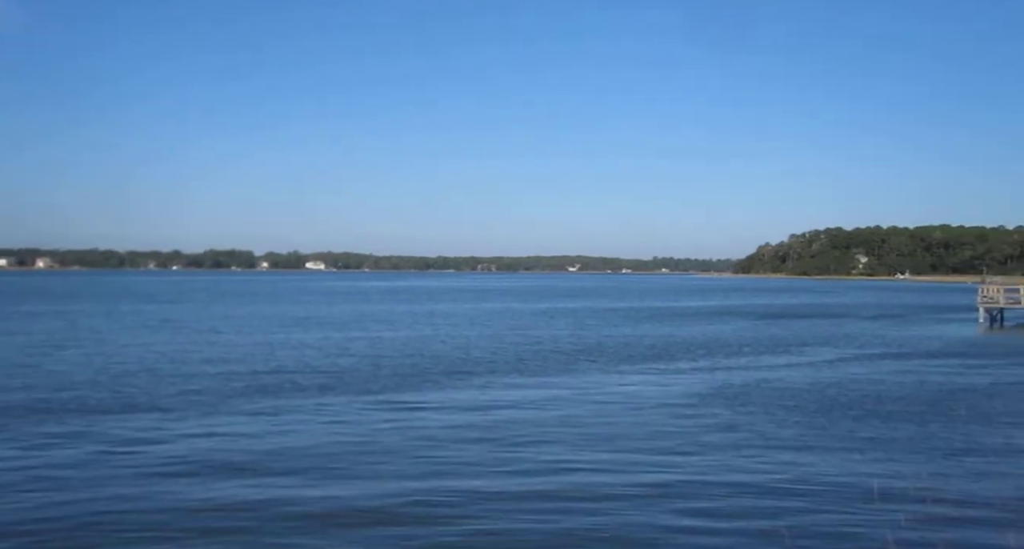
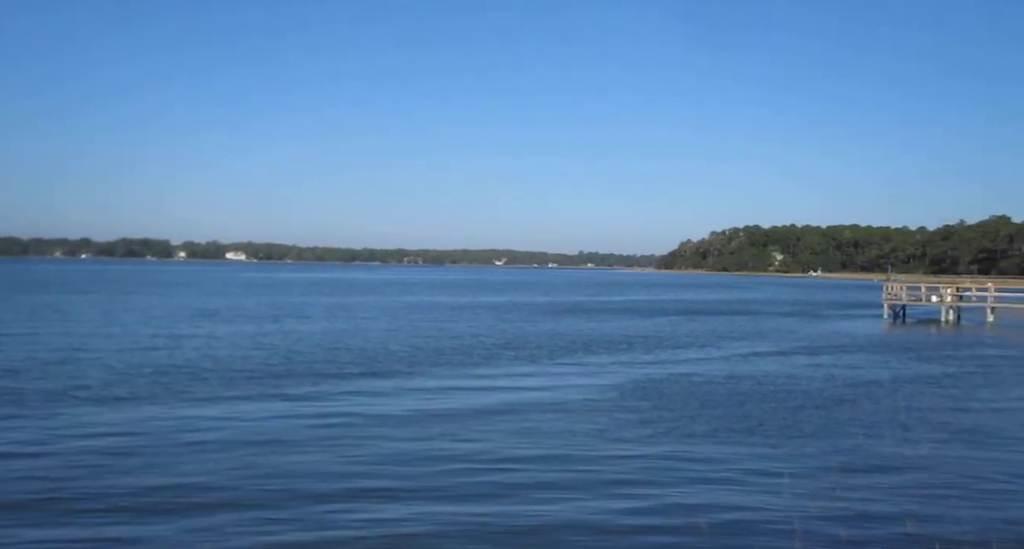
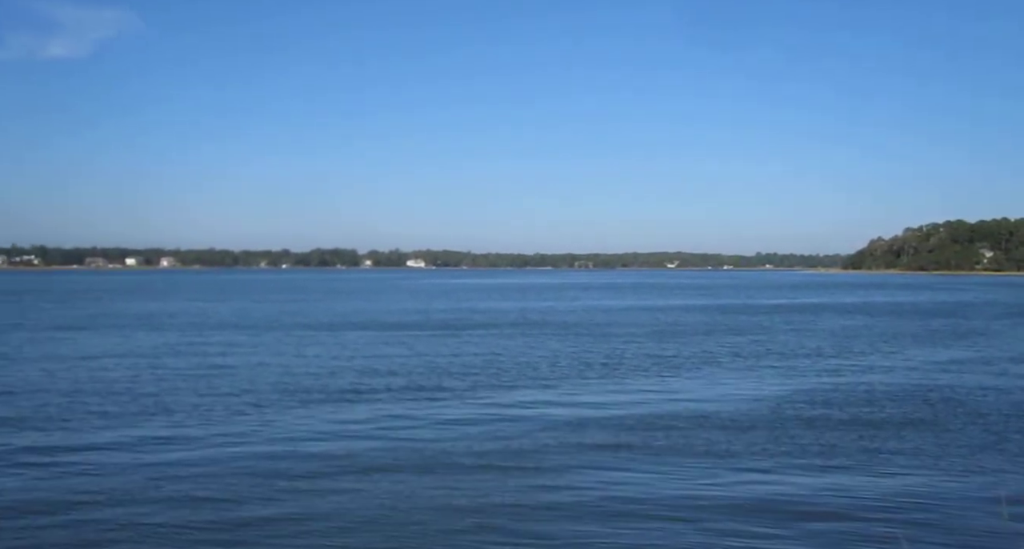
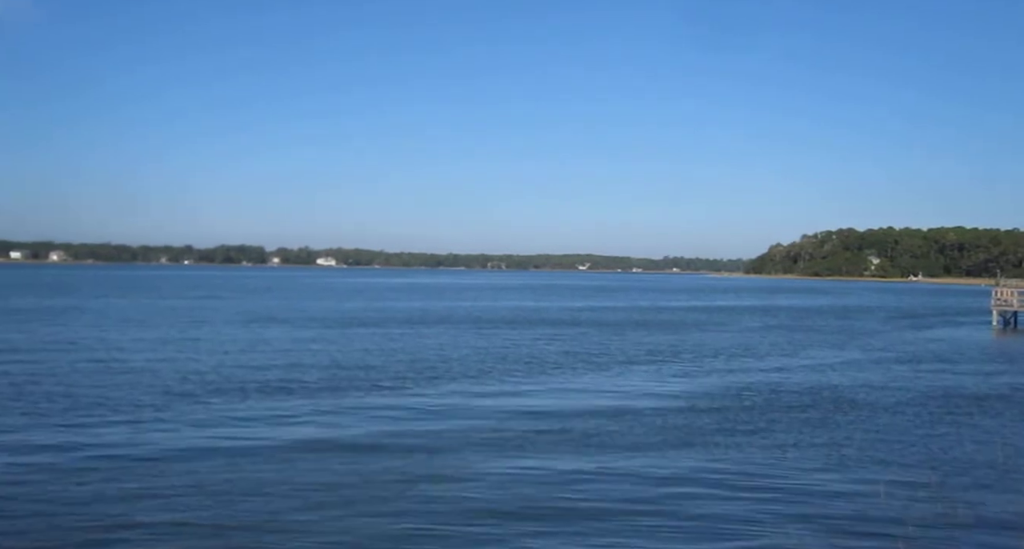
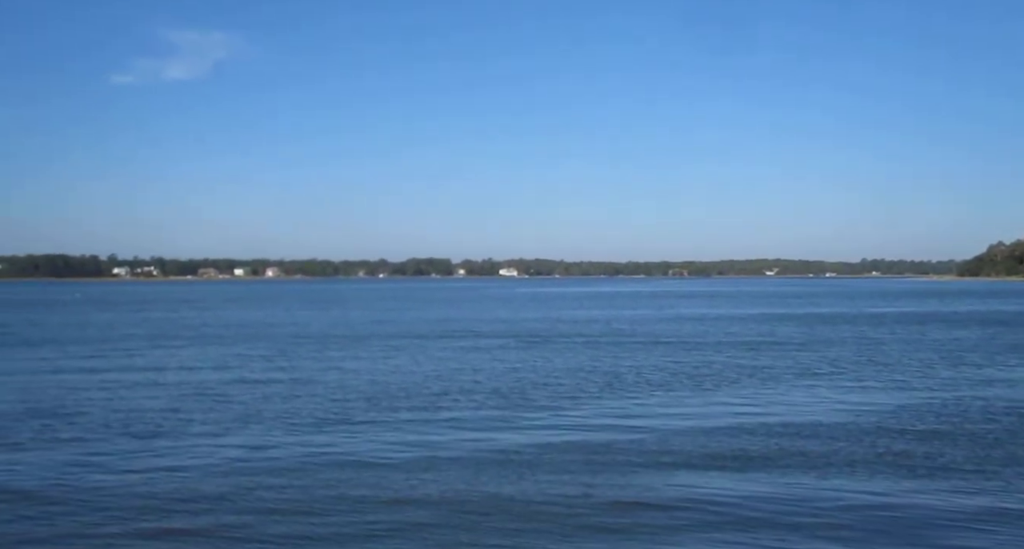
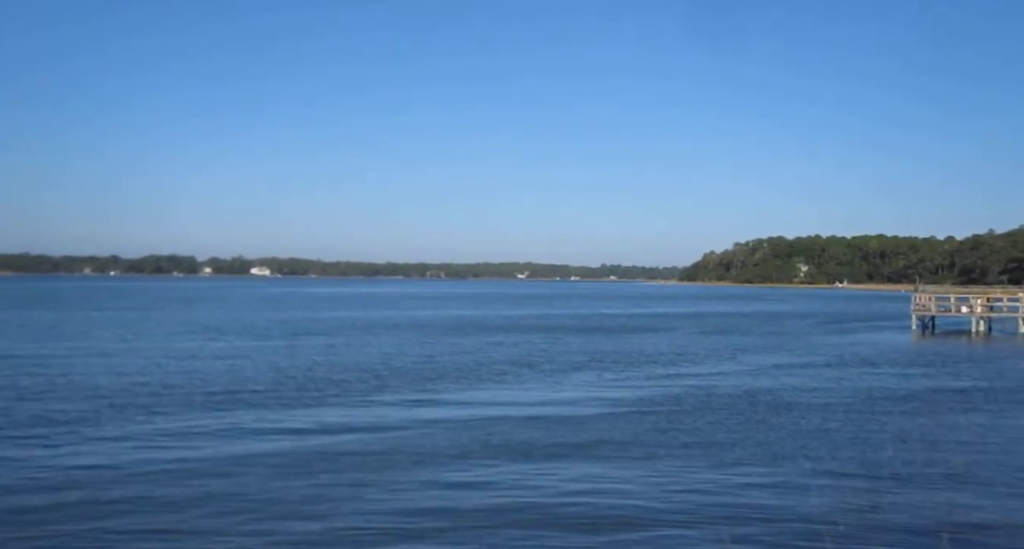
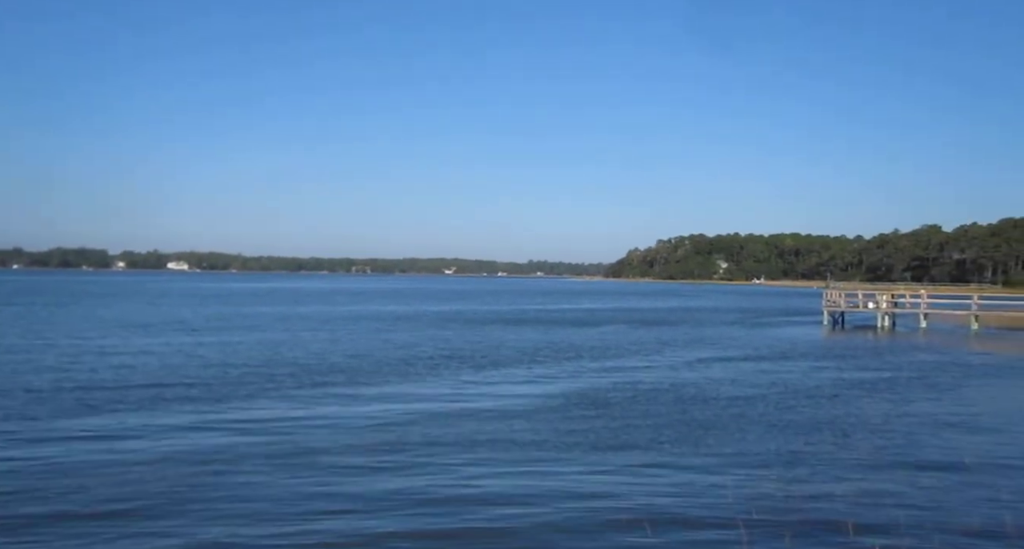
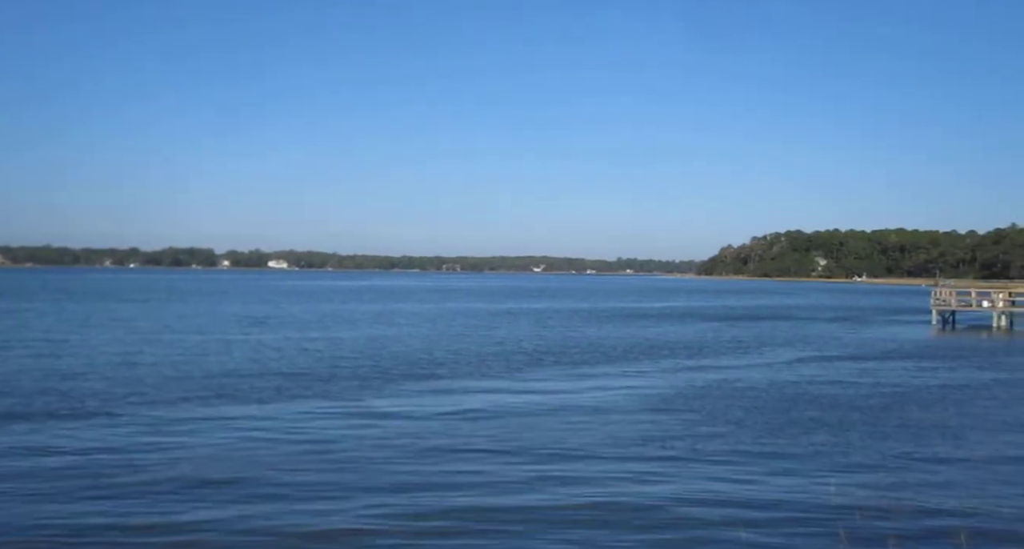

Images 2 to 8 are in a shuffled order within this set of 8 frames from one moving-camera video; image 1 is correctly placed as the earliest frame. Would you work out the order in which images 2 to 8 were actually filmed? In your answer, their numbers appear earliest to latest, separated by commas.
8, 2, 7, 6, 4, 3, 5
